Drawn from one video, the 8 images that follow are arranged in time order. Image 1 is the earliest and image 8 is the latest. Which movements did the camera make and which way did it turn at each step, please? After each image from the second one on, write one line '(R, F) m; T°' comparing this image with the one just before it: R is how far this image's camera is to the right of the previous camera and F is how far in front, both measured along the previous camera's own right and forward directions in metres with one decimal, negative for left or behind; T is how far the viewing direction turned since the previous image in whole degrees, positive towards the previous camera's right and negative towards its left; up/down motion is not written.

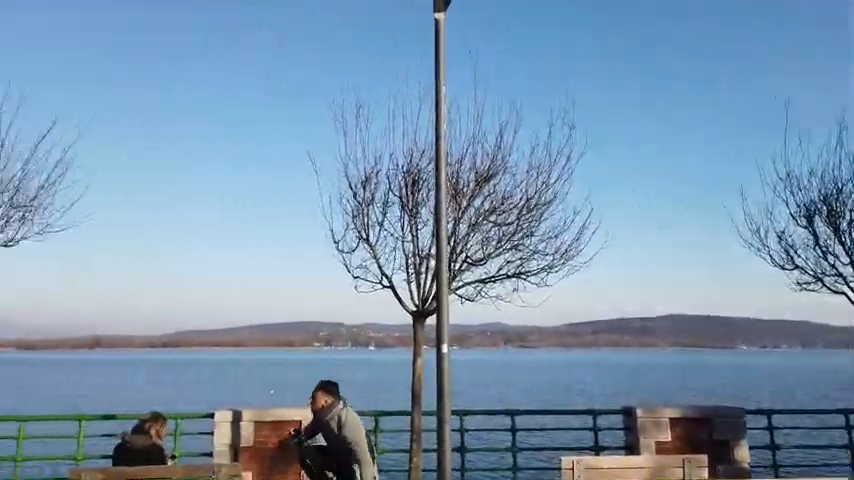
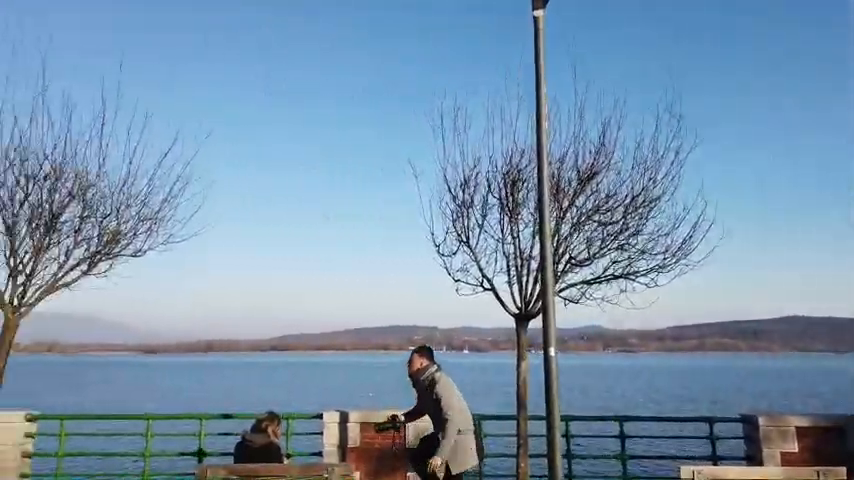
(-0.1, 0.0) m; -8°
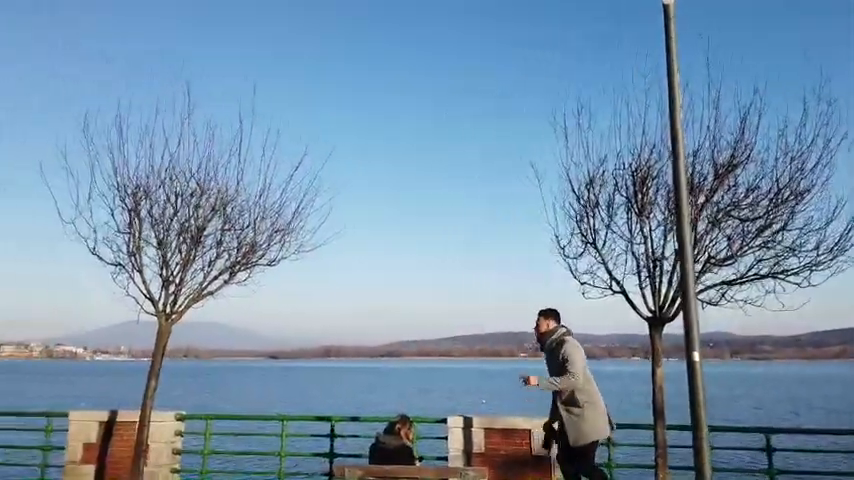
(-0.3, 0.0) m; -10°
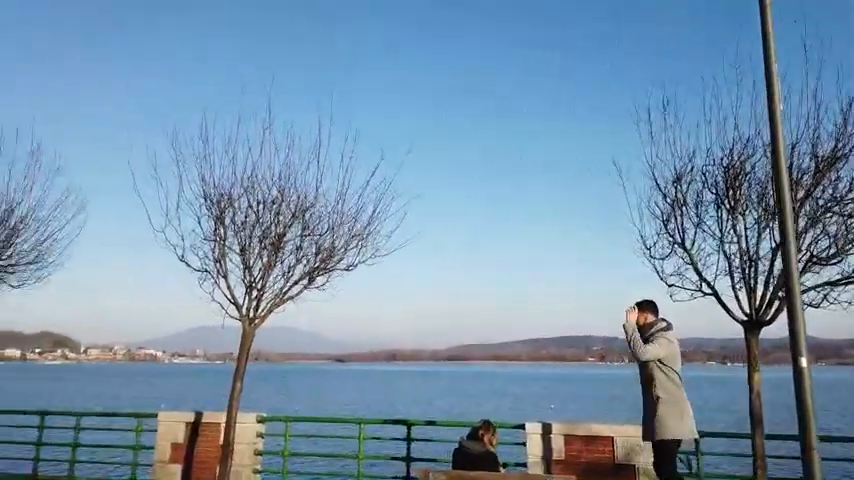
(-0.3, +0.1) m; -6°
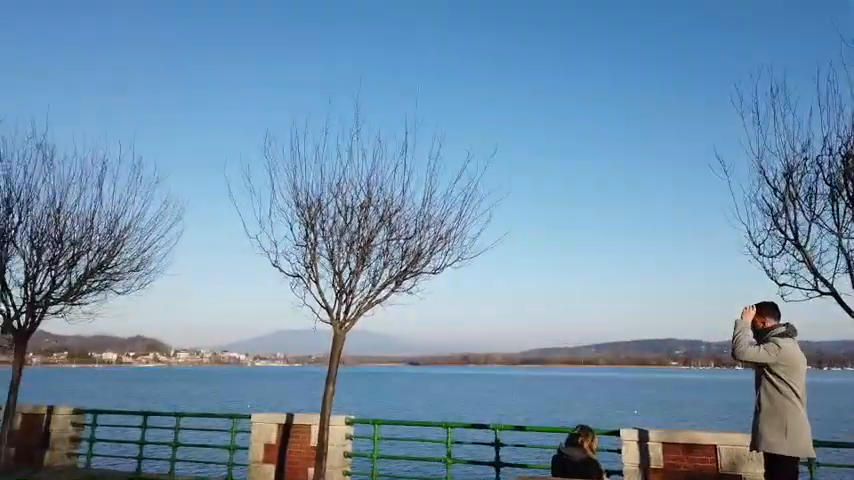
(-0.3, +0.1) m; -7°
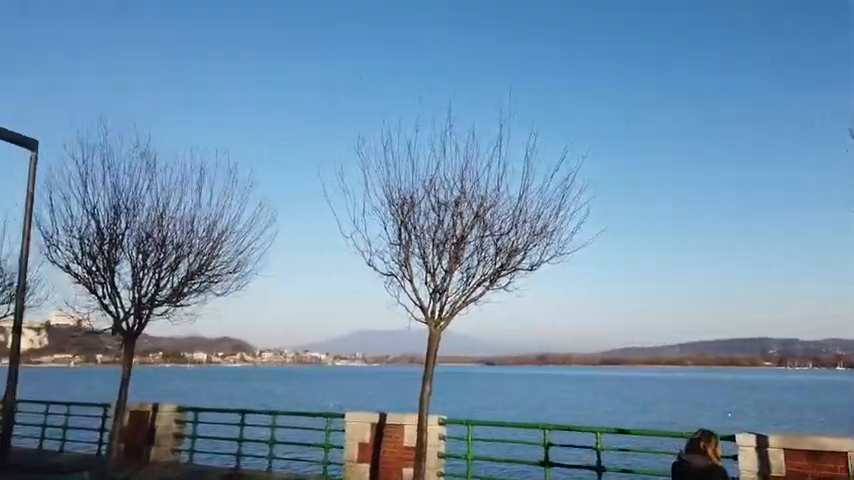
(-0.4, +0.3) m; -7°
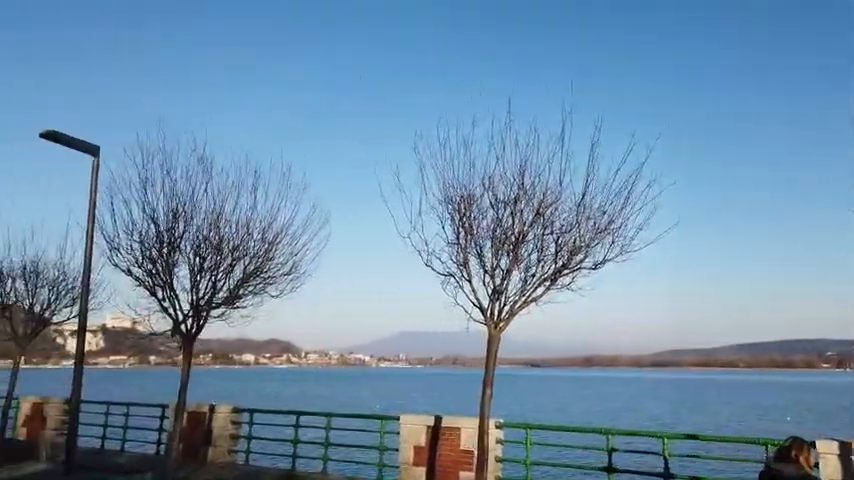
(-0.3, +0.2) m; -4°
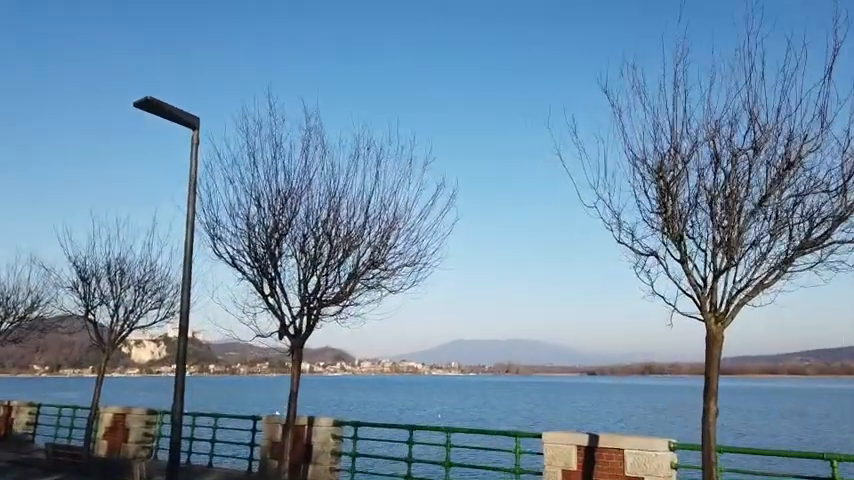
(-2.1, +2.5) m; -5°
